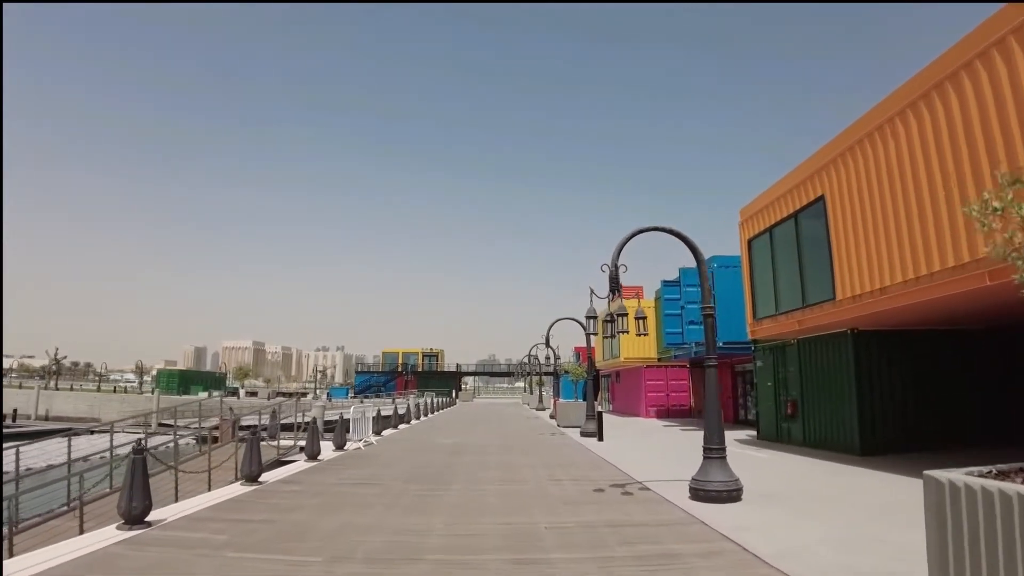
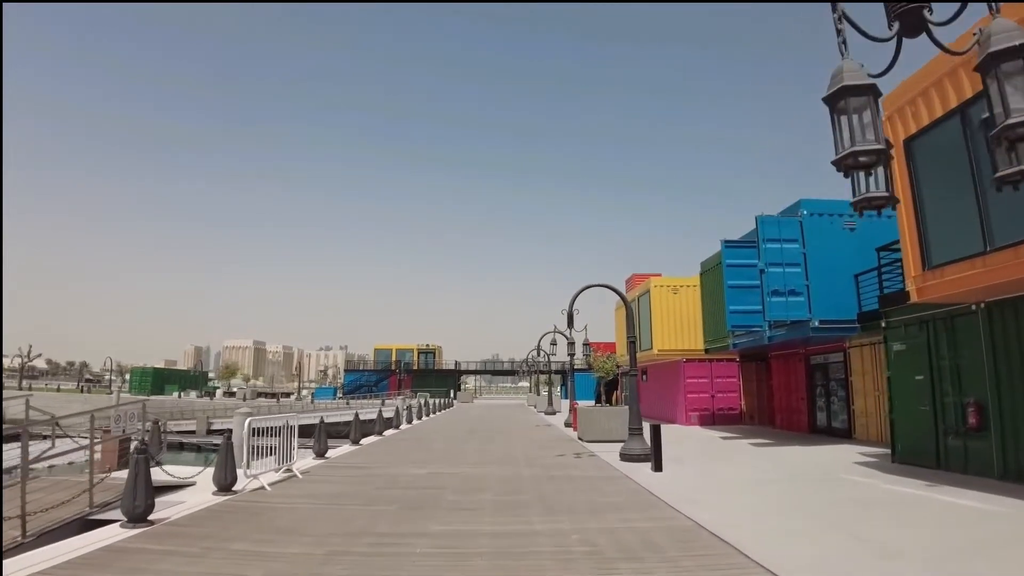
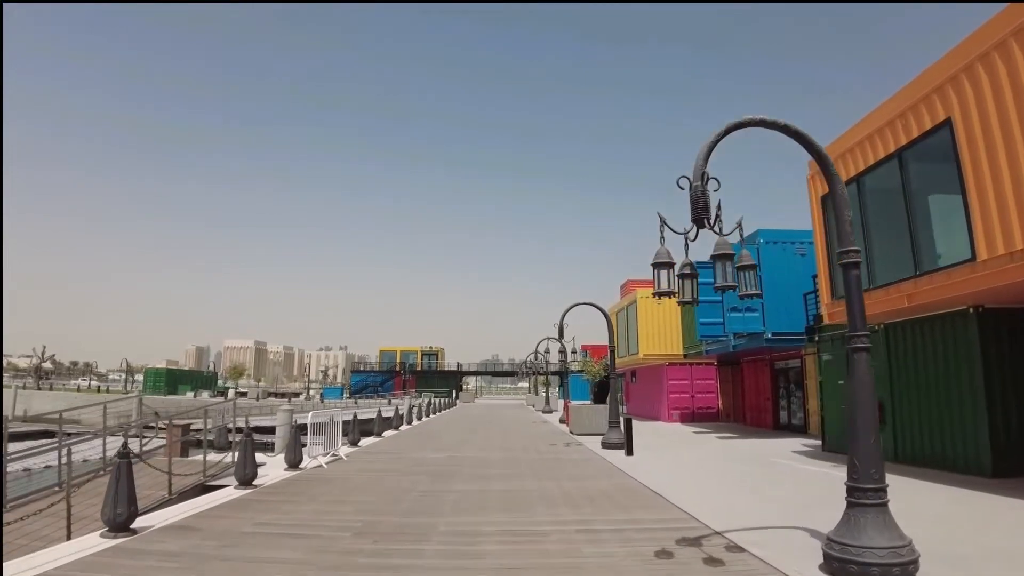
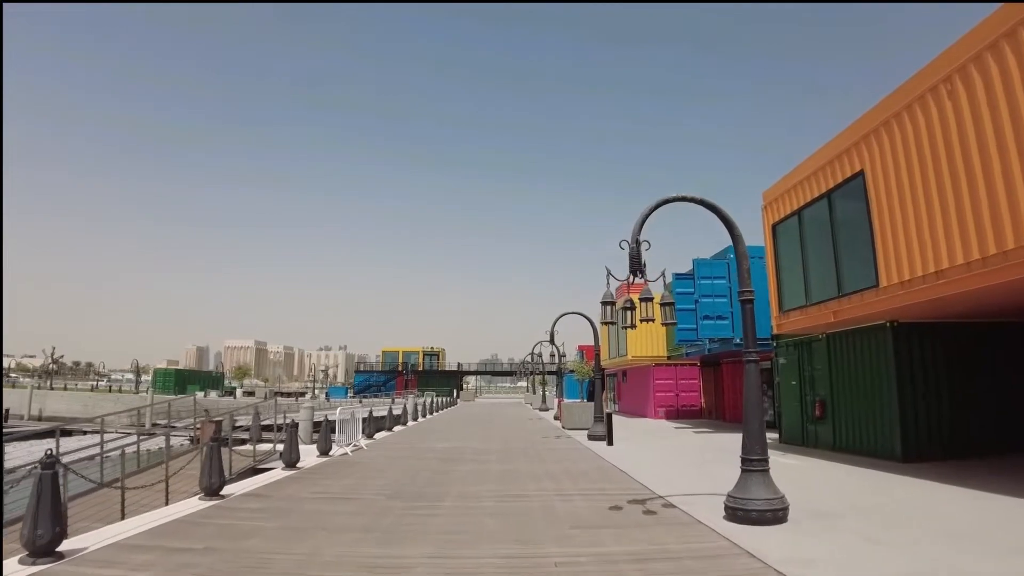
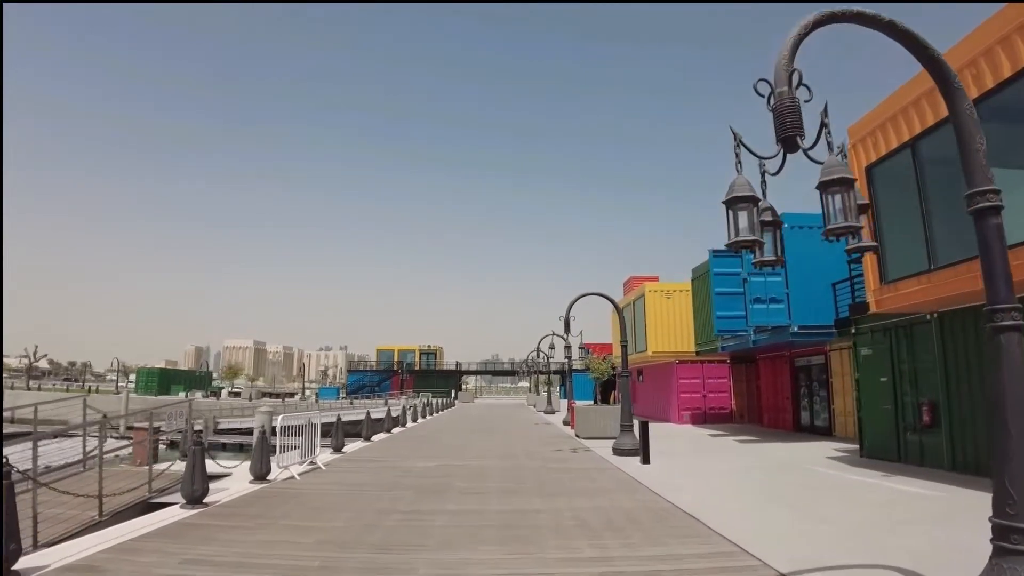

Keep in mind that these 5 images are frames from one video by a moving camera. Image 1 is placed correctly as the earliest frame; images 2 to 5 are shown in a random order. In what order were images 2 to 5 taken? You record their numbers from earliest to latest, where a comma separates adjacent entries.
4, 3, 5, 2
